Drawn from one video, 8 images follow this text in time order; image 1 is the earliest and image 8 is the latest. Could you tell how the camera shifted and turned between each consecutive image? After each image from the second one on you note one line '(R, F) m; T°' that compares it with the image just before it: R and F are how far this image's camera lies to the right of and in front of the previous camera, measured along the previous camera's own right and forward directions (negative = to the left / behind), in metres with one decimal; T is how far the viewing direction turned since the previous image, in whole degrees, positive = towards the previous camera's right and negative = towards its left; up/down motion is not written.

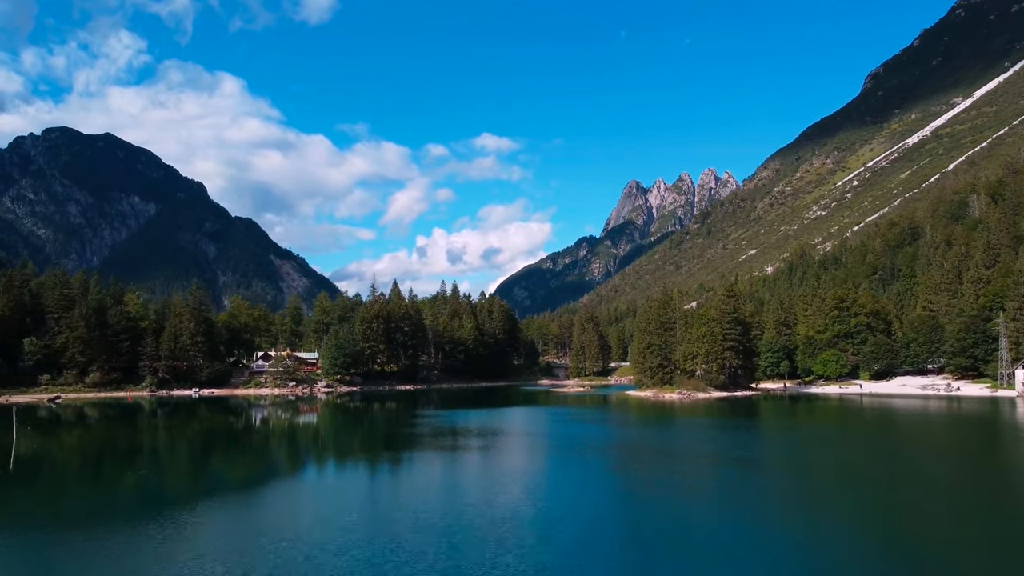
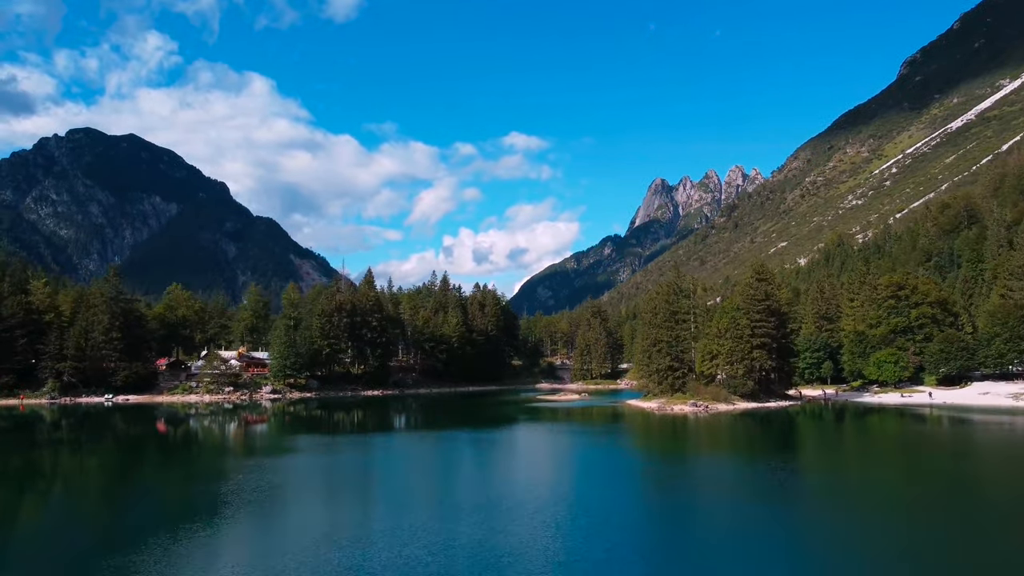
(+5.0, +19.2) m; -2°
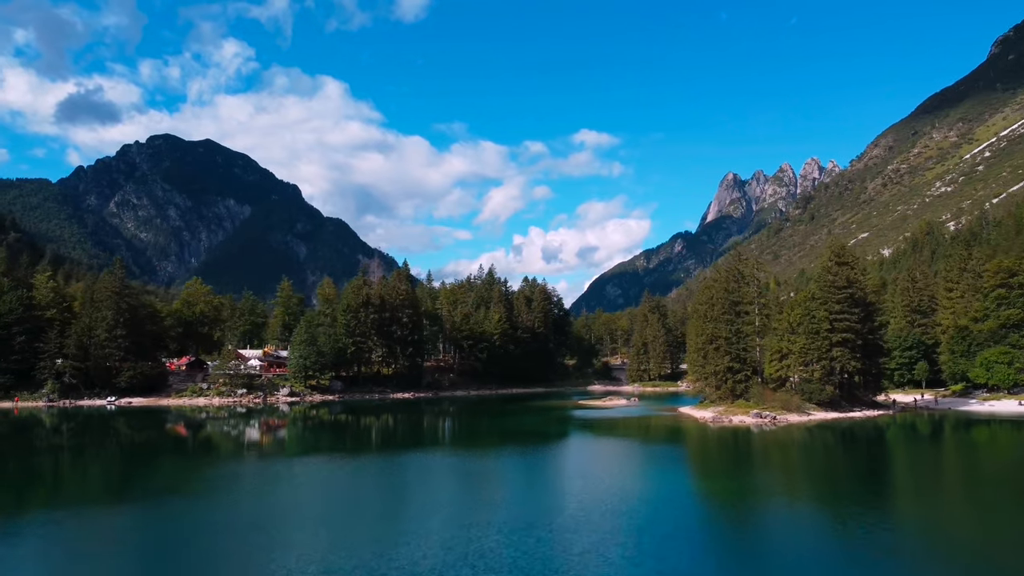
(+3.0, +10.4) m; -5°
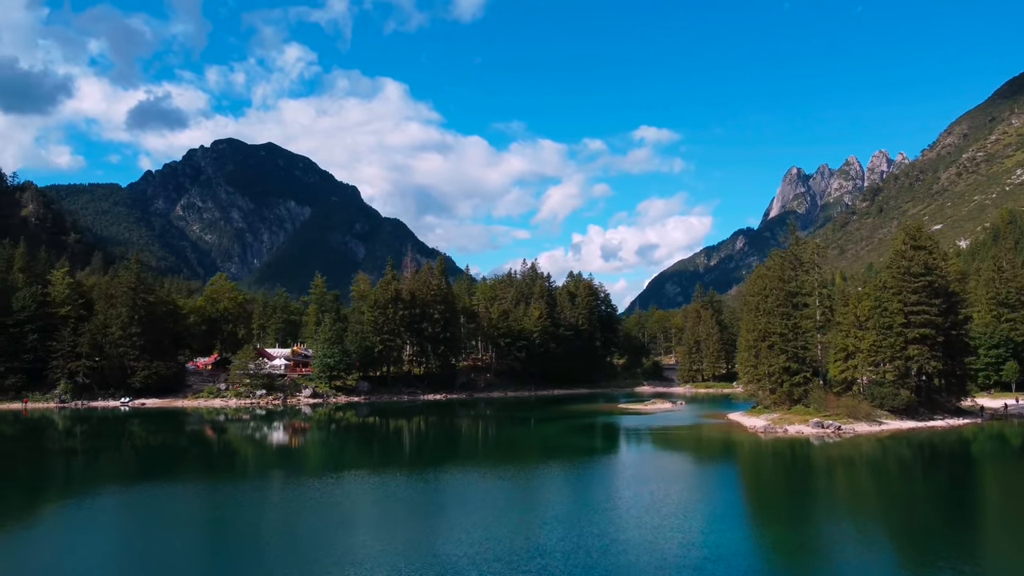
(+2.3, +6.5) m; -4°
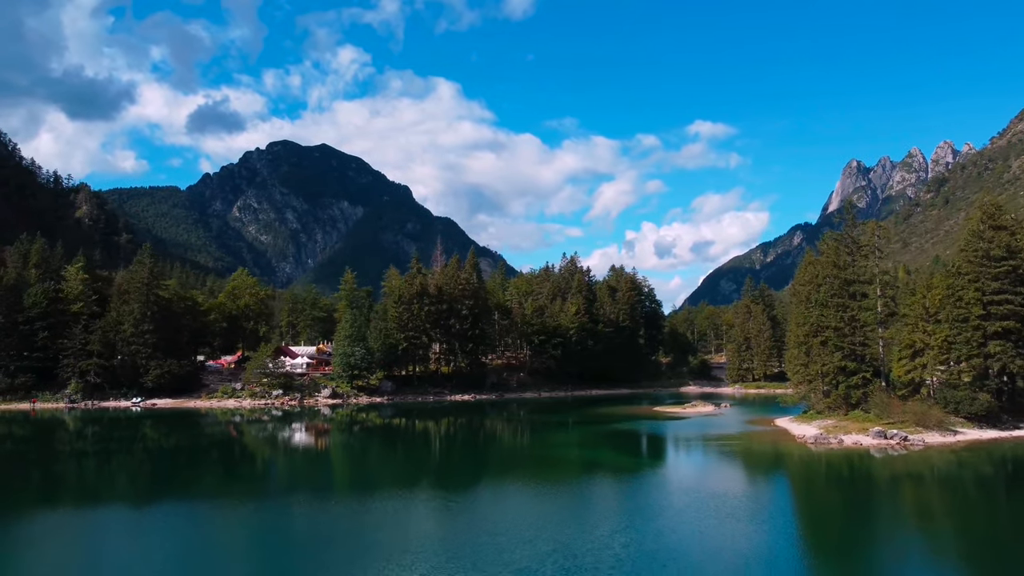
(+2.1, +5.5) m; -4°
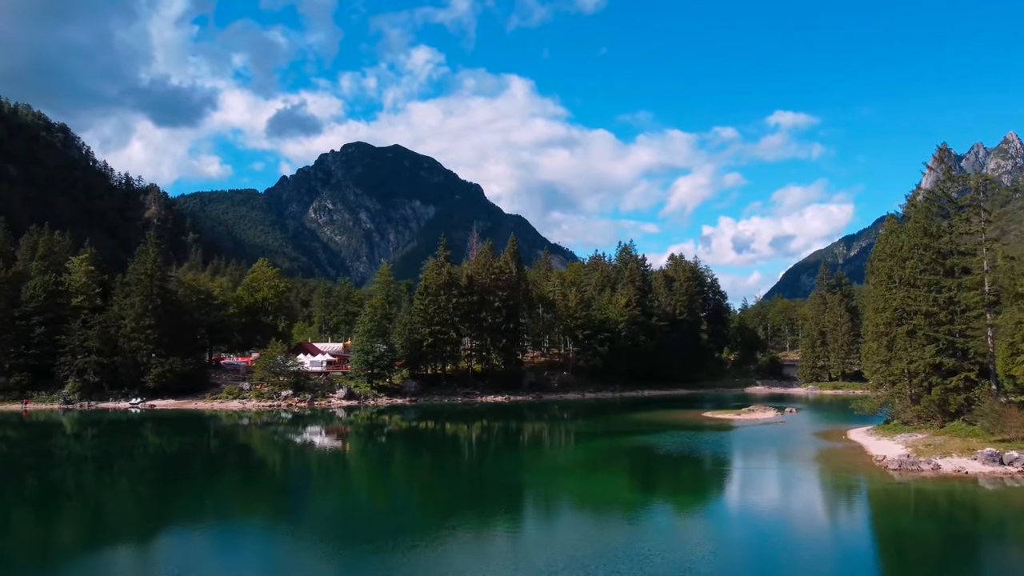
(+3.4, +8.7) m; -5°
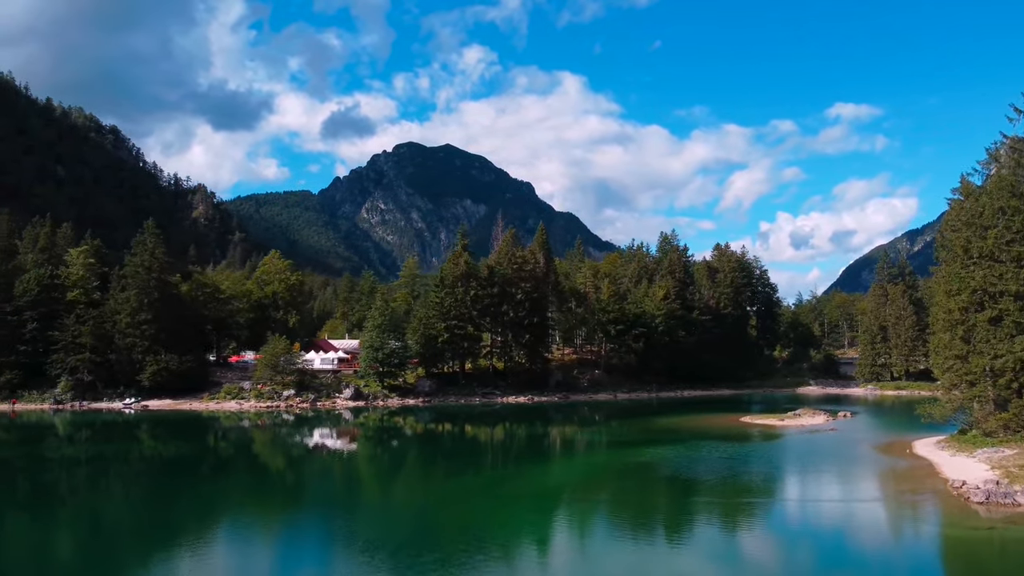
(+2.6, +6.2) m; -4°
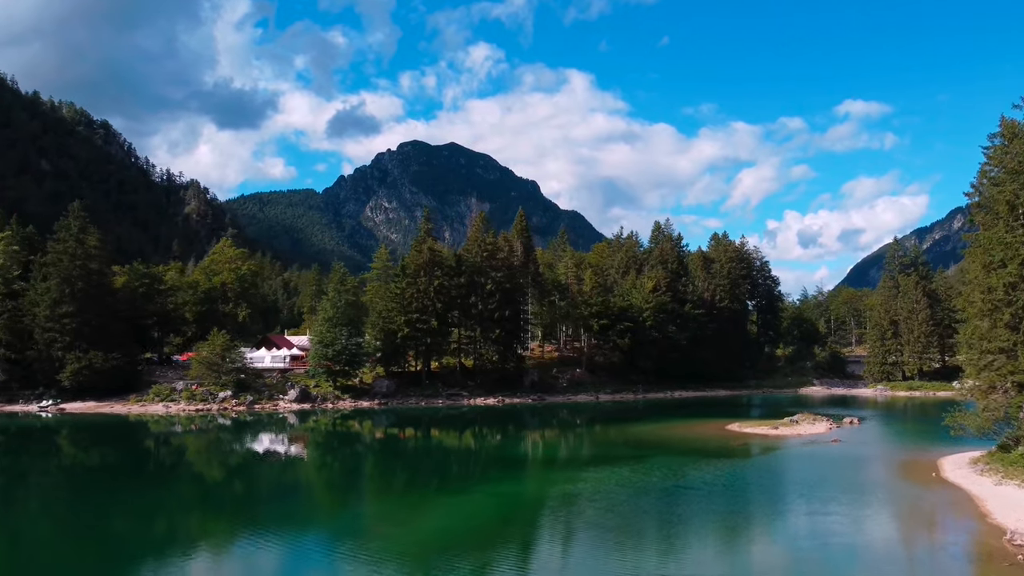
(+2.9, +7.0) m; -1°
